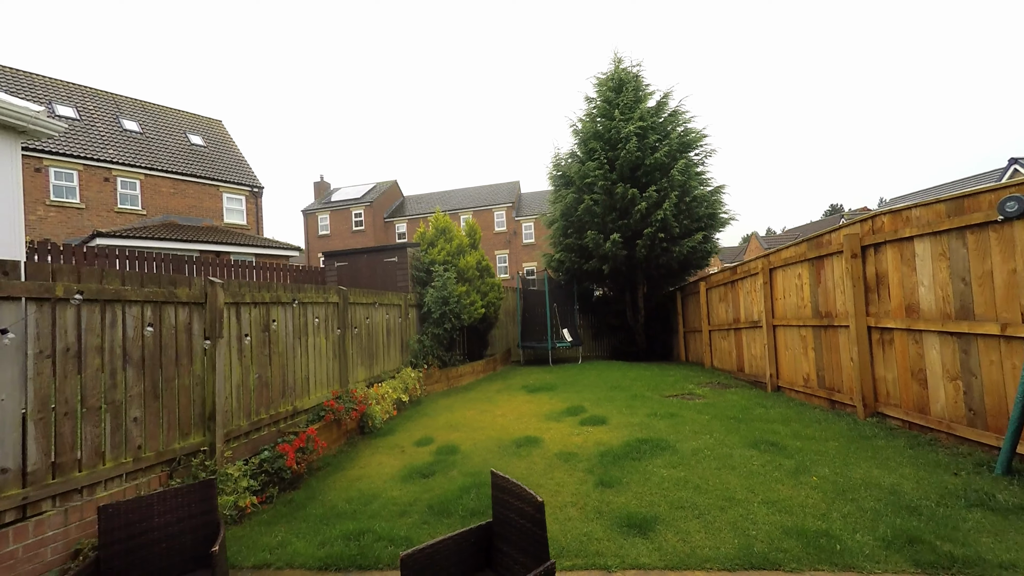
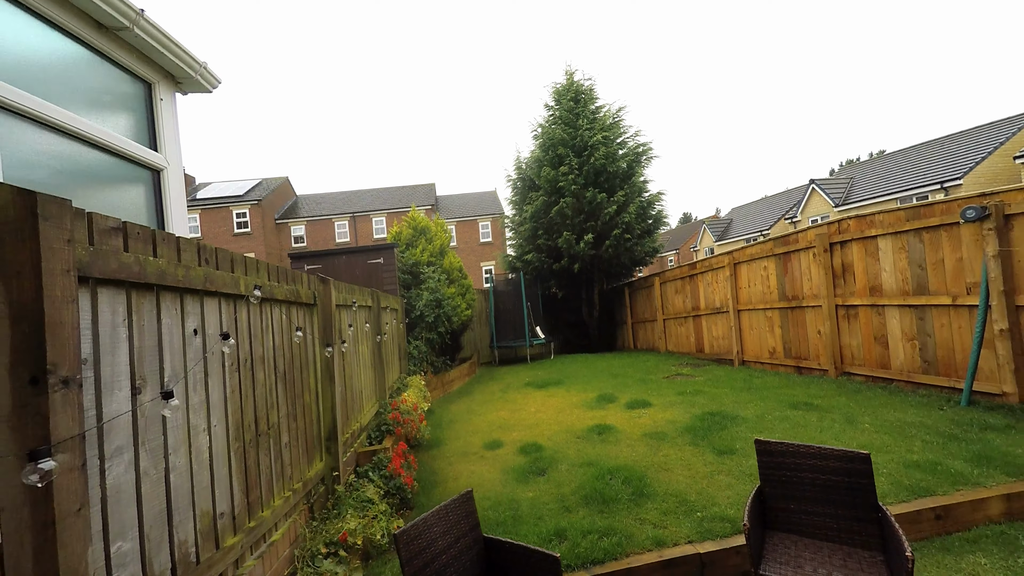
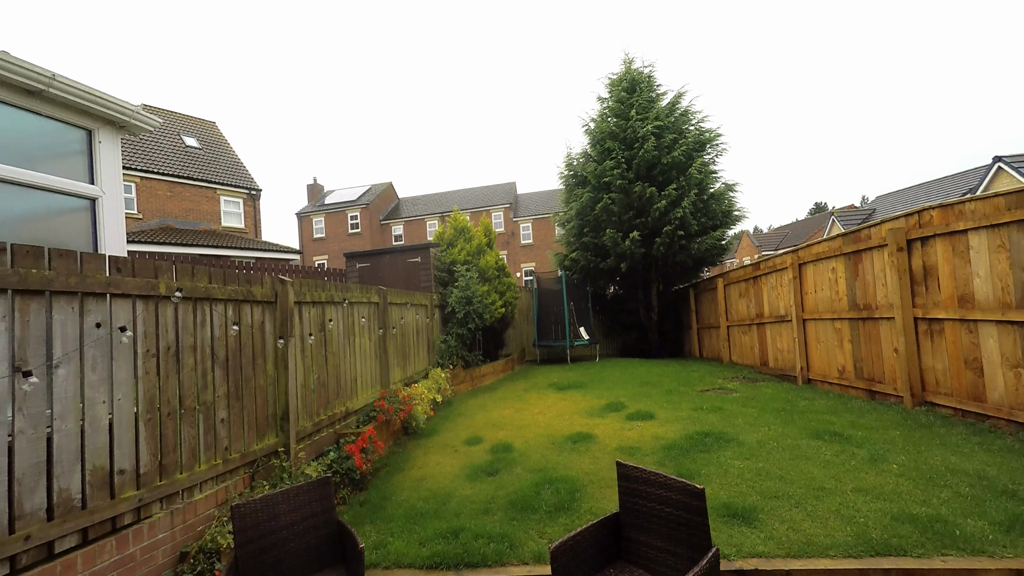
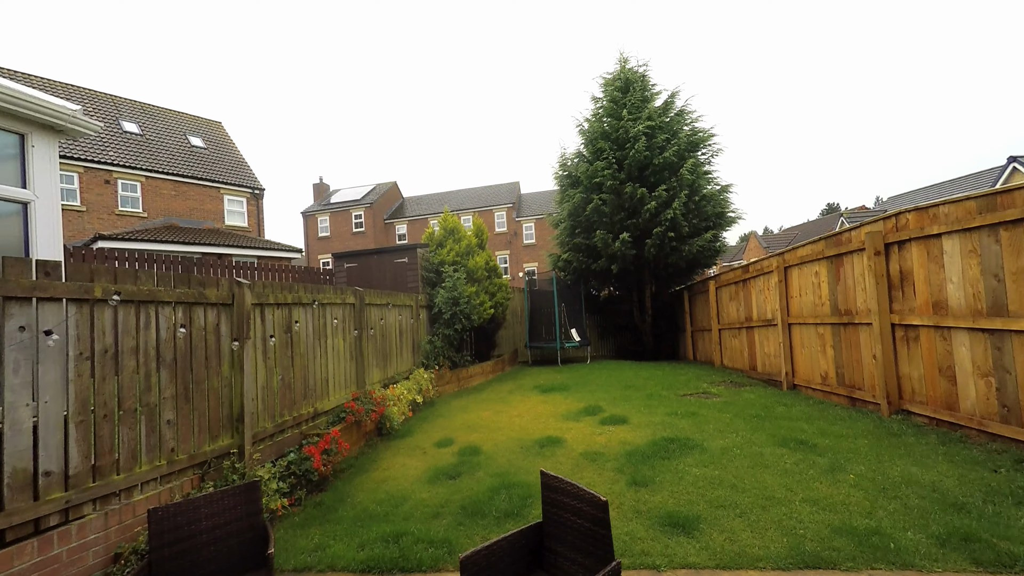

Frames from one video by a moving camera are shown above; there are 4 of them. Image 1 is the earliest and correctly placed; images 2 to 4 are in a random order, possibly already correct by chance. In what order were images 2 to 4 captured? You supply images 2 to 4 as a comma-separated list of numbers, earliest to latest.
4, 3, 2
